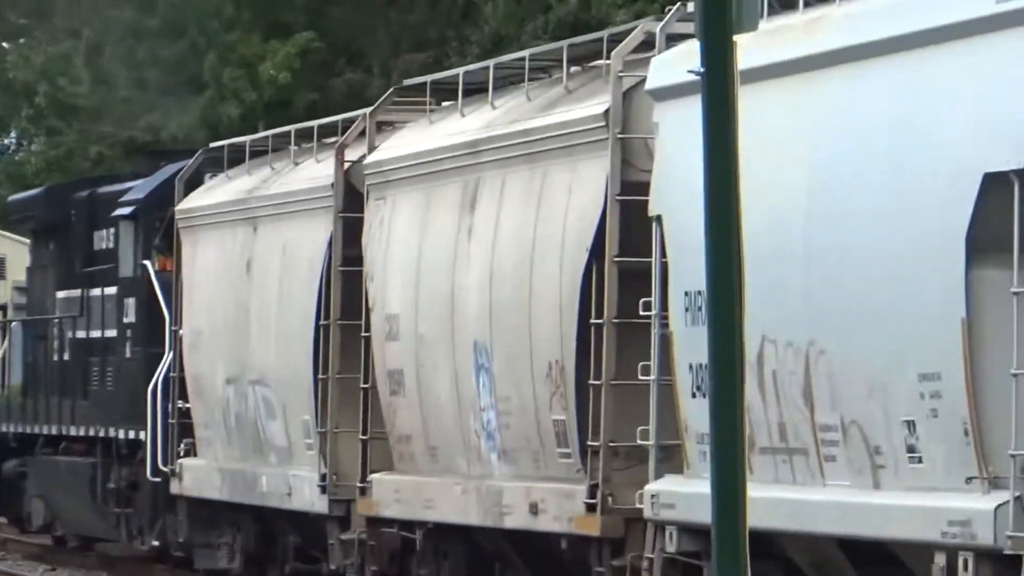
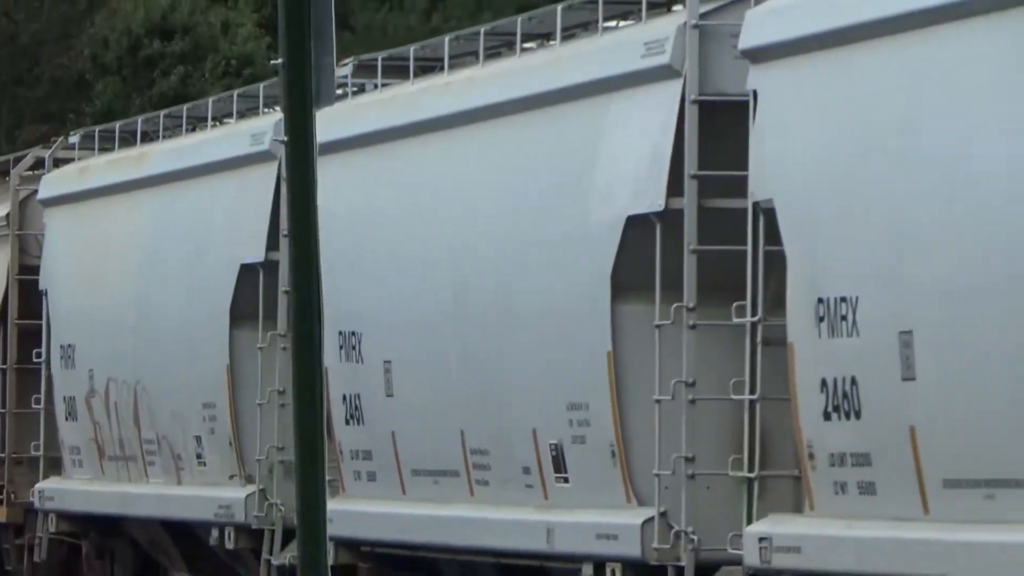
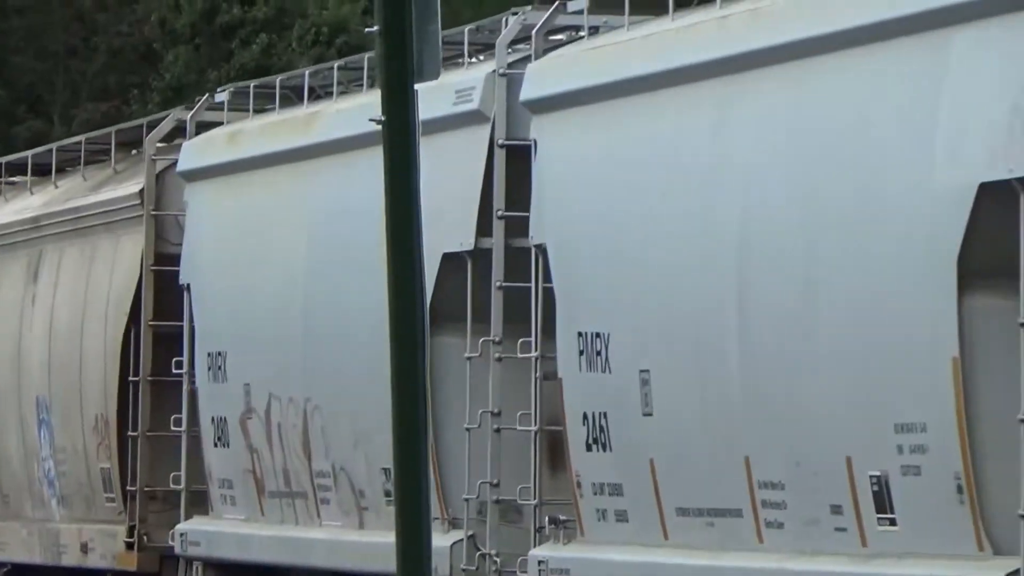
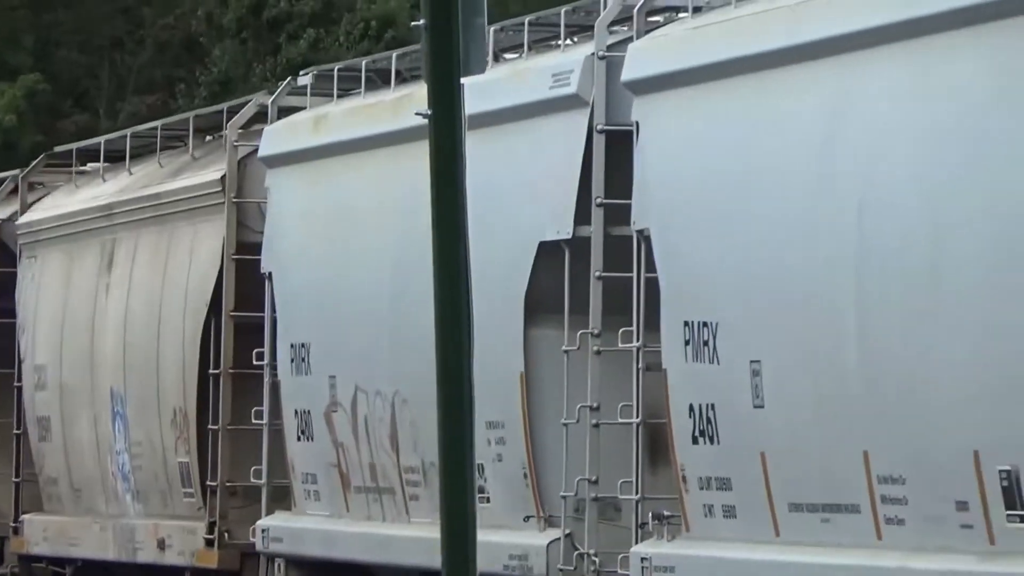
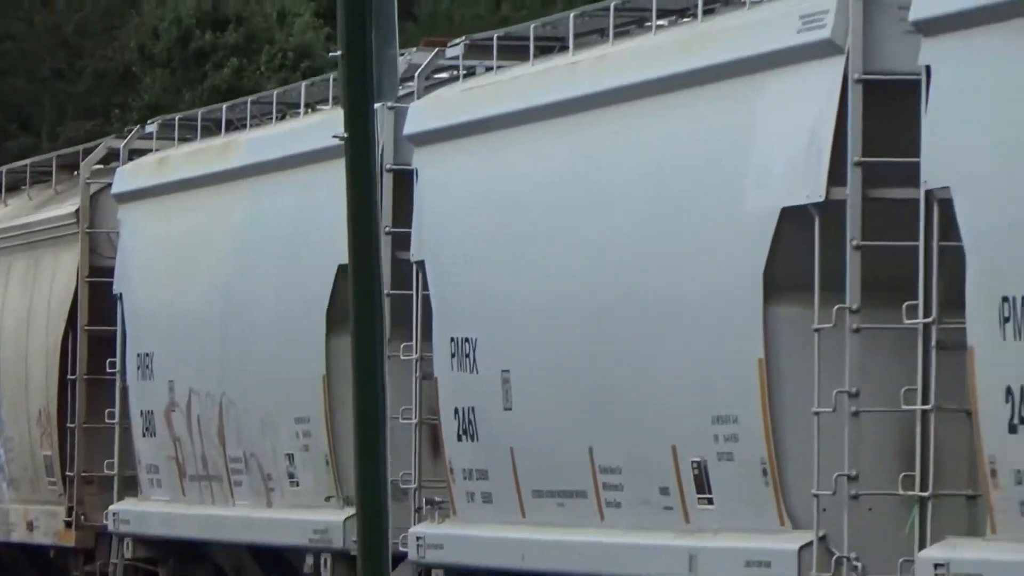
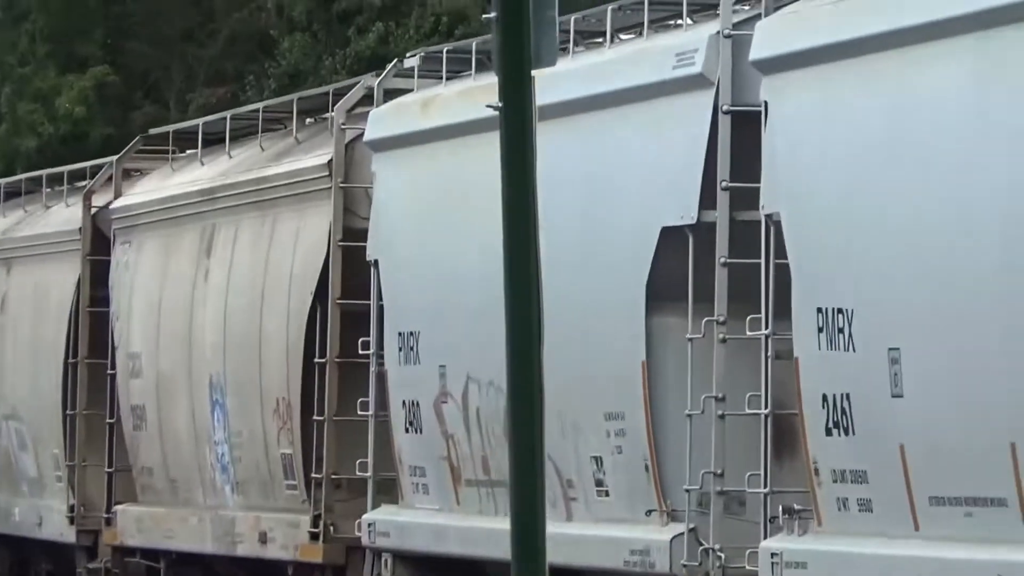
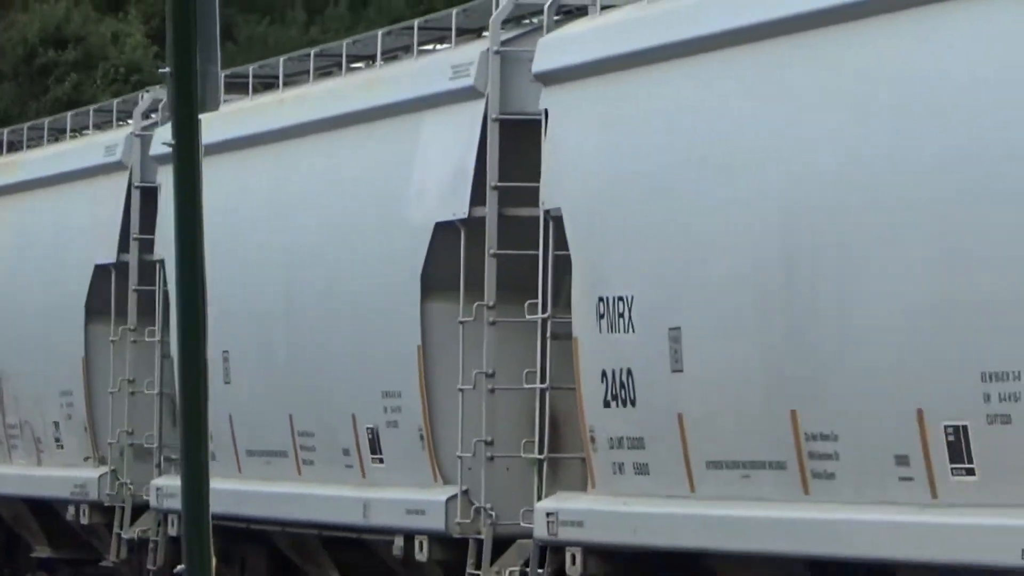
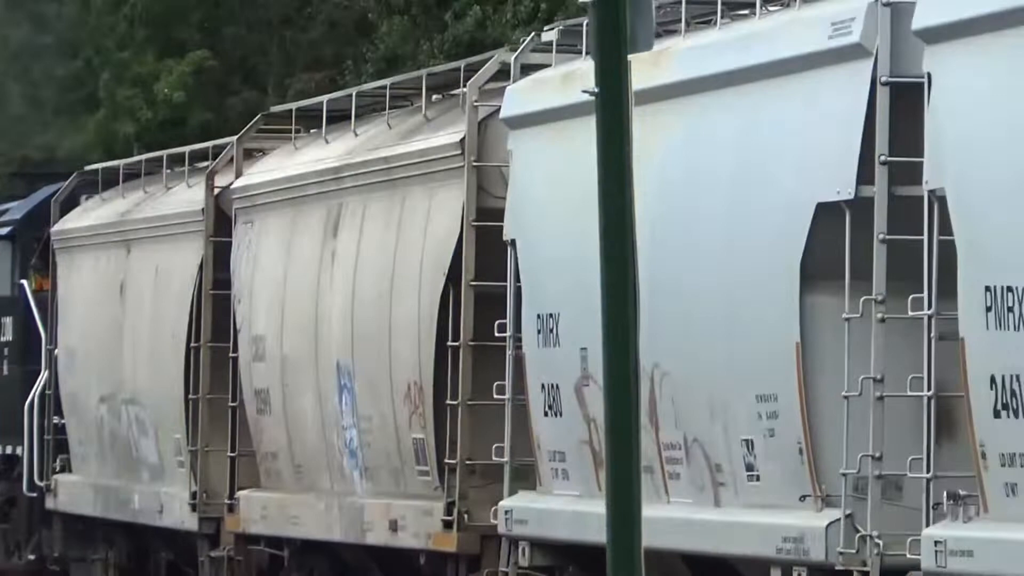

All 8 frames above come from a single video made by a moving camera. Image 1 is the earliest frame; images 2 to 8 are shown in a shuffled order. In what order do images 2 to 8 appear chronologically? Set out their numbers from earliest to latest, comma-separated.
8, 6, 4, 3, 5, 2, 7
